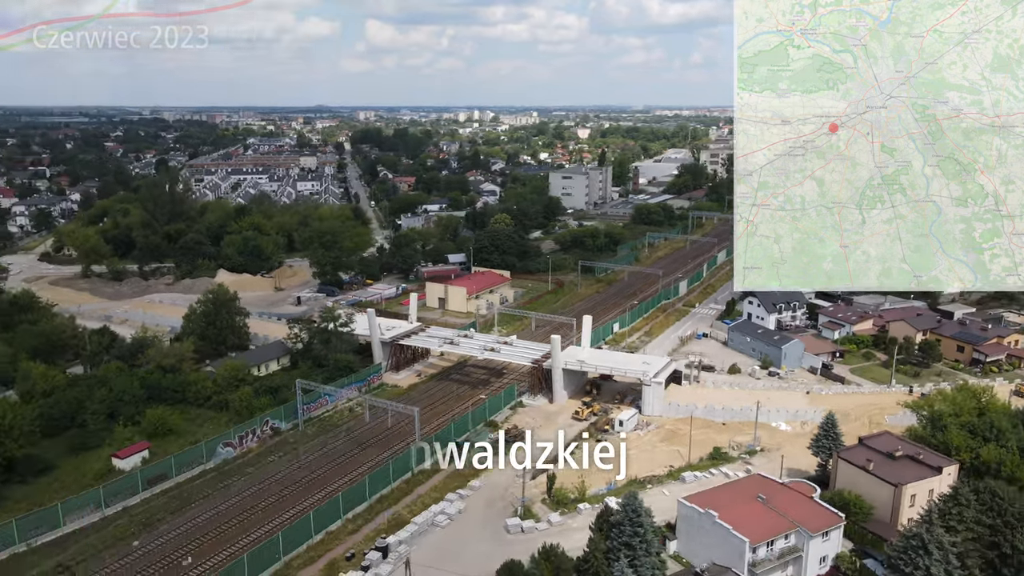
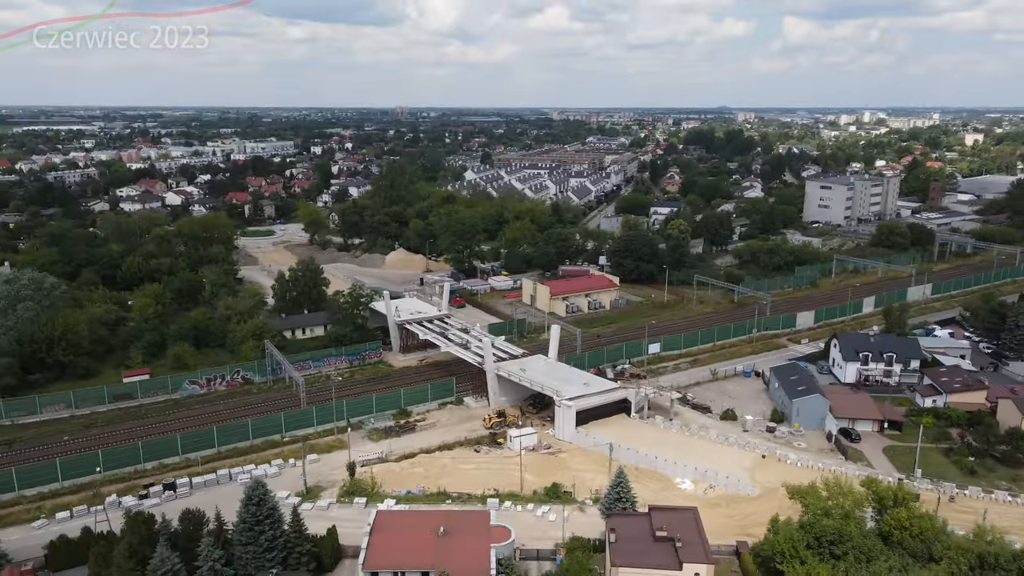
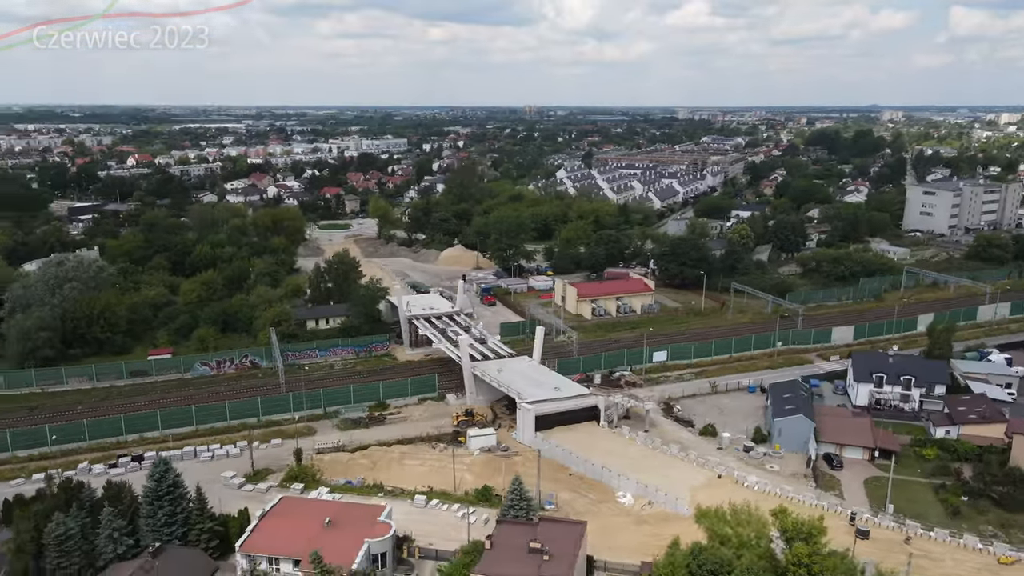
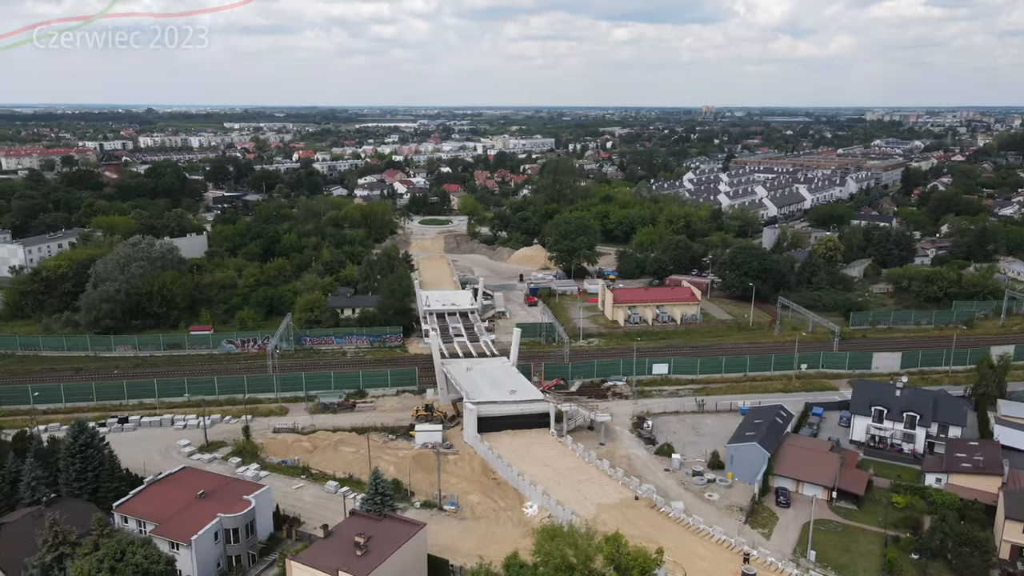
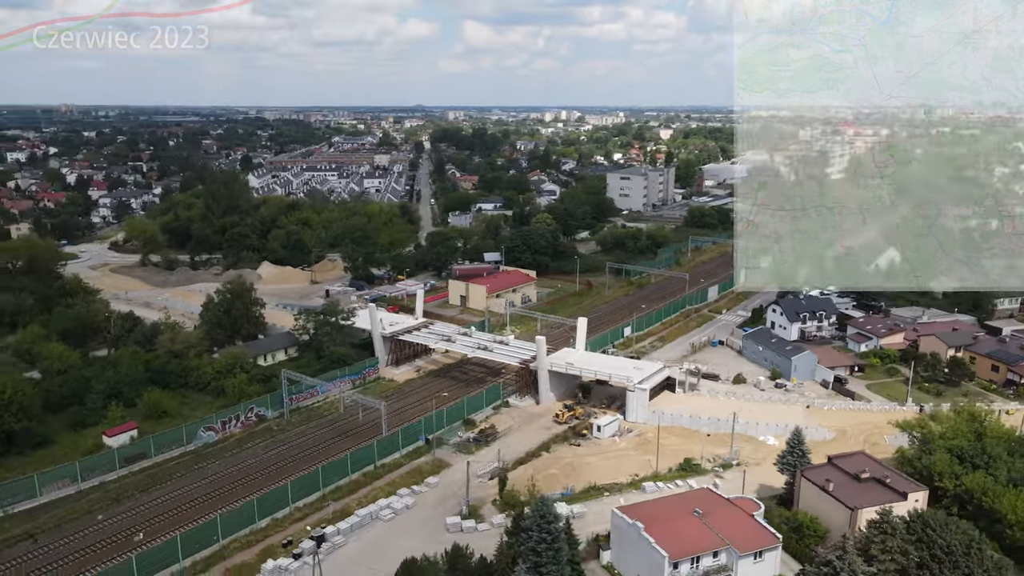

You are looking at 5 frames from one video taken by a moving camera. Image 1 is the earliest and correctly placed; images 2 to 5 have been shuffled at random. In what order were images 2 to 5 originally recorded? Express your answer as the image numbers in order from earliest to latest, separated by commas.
5, 2, 3, 4
